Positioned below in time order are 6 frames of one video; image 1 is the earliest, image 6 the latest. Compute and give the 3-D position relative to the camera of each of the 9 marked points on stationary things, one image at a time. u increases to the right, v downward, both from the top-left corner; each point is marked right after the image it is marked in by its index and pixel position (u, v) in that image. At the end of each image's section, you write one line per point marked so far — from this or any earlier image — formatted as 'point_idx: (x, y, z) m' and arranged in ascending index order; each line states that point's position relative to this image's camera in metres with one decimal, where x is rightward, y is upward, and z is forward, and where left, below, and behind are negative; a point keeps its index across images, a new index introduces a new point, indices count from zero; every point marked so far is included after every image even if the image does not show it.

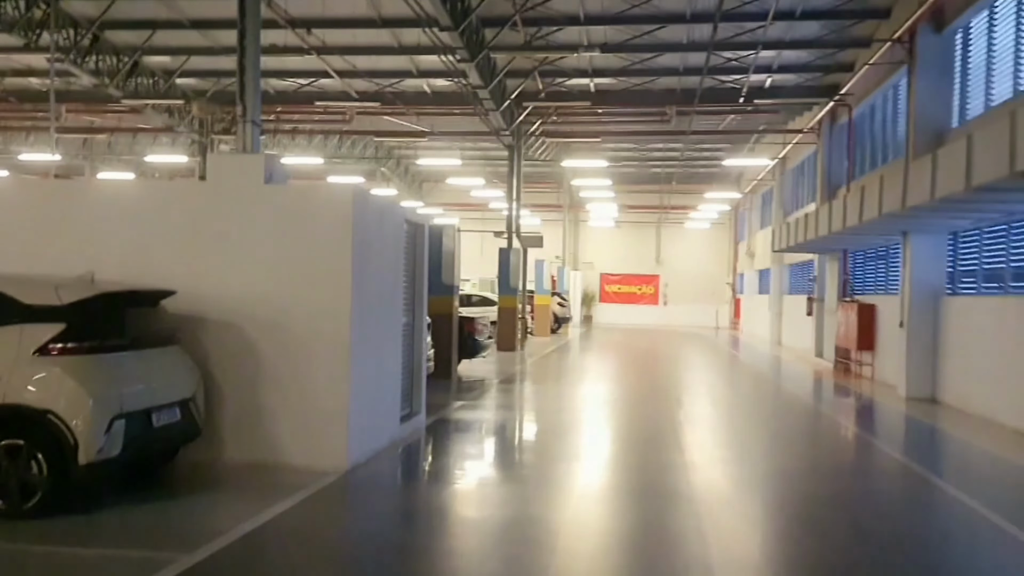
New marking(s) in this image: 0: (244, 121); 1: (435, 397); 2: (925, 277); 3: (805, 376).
0: (-2.3, +1.4, +8.1) m
1: (-1.0, -1.4, +12.1) m
2: (+5.6, +0.2, +12.9) m
3: (+5.5, -1.6, +18.0) m
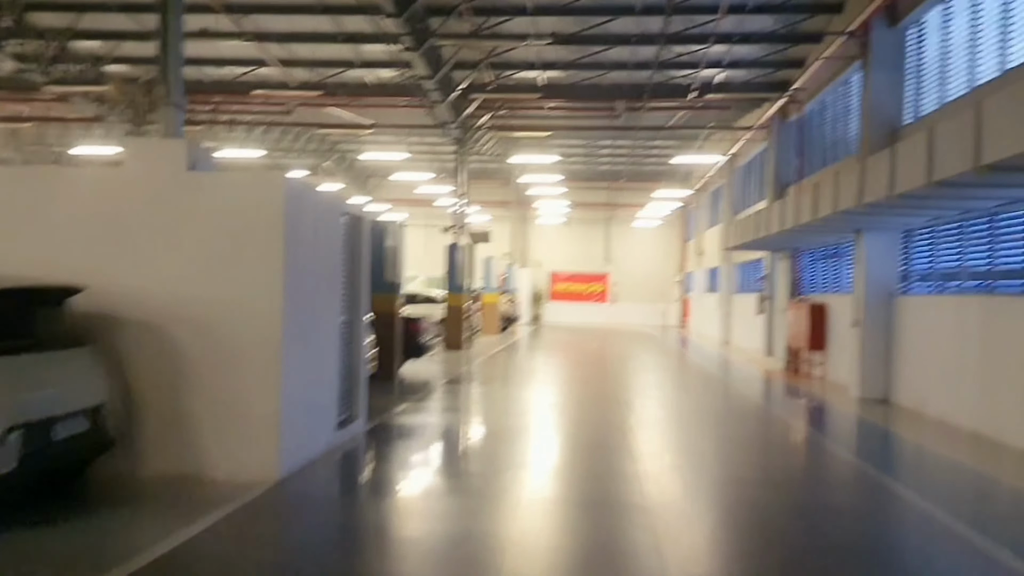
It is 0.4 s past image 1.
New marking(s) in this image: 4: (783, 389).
0: (-2.7, +1.4, +7.5) m
1: (-1.6, -1.4, +11.6) m
2: (+4.9, +0.2, +12.7) m
3: (+4.5, -1.6, +17.8) m
4: (+4.4, -1.7, +15.7) m
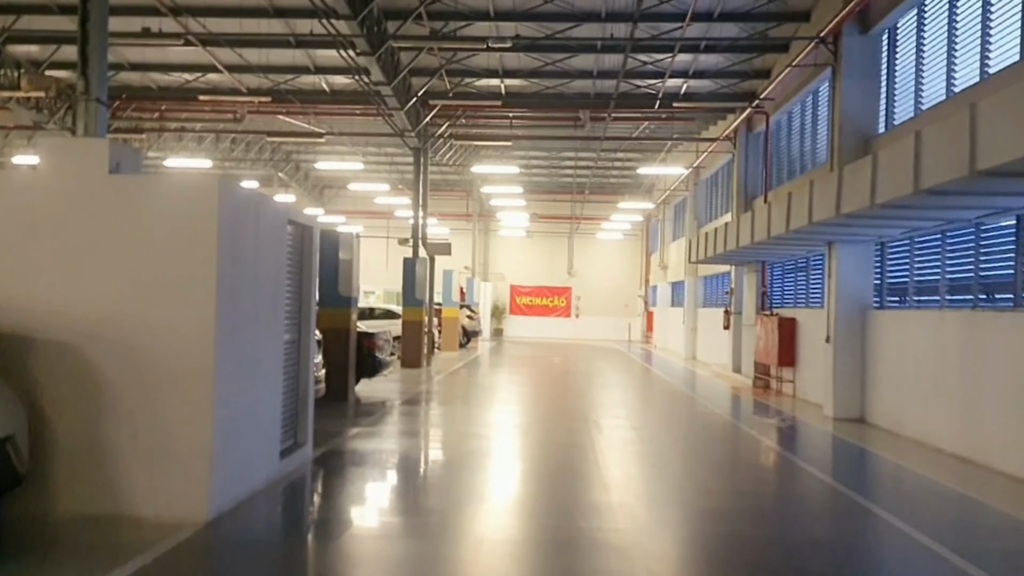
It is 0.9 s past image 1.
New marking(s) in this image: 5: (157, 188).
0: (-3.0, +1.3, +6.7) m
1: (-2.1, -1.5, +10.9) m
2: (+4.4, 0.0, +12.3) m
3: (+3.8, -1.9, +17.3) m
4: (+3.8, -1.9, +15.2) m
5: (-2.3, +0.6, +6.1) m
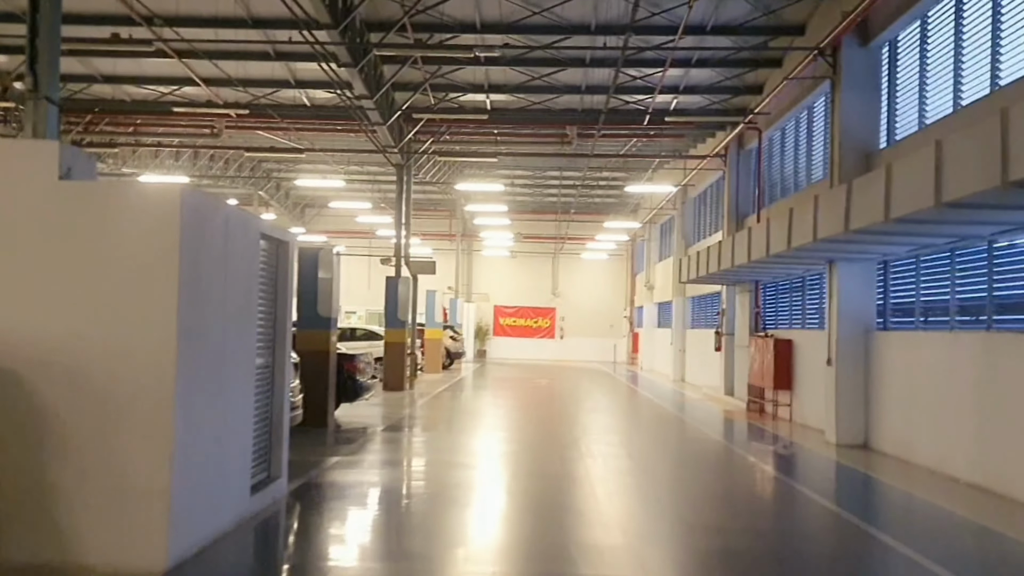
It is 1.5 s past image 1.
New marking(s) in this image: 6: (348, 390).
0: (-3.0, +1.2, +6.2) m
1: (-2.2, -1.7, +10.3) m
2: (+4.2, -0.3, +11.8) m
3: (+3.5, -2.2, +16.8) m
4: (+3.6, -2.2, +14.7) m
5: (-2.3, +0.5, +5.5) m
6: (-2.2, -1.4, +12.7) m
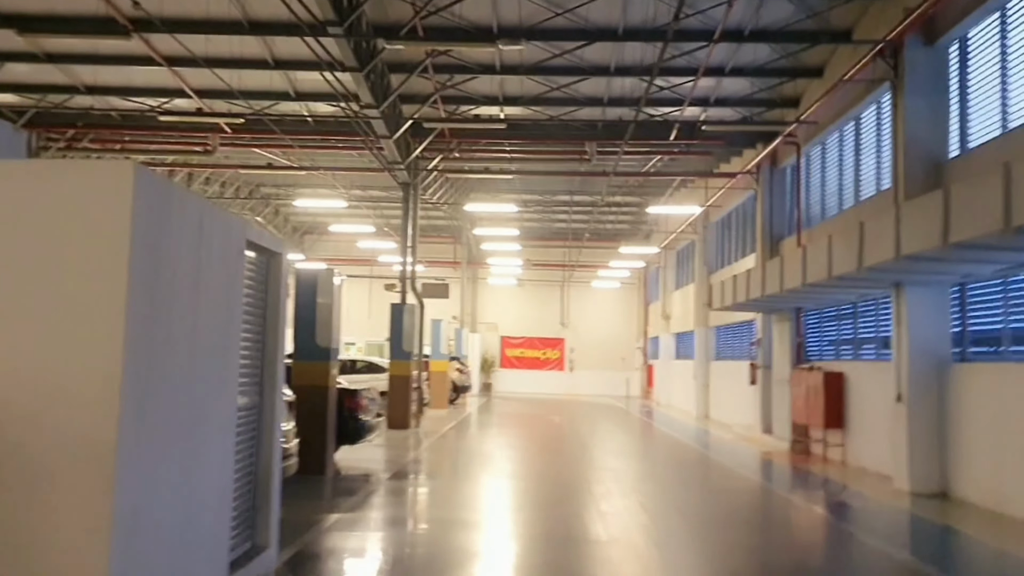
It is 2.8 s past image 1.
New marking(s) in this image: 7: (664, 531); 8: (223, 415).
0: (-2.8, +1.1, +4.8) m
1: (-1.9, -2.0, +8.8) m
2: (+4.5, -0.6, +10.4) m
3: (+3.8, -2.7, +15.3) m
4: (+3.9, -2.6, +13.2) m
5: (-2.0, +0.4, +4.1) m
6: (-1.9, -1.7, +11.2) m
7: (+1.4, -2.3, +9.0) m
8: (-1.6, -0.7, +5.3) m
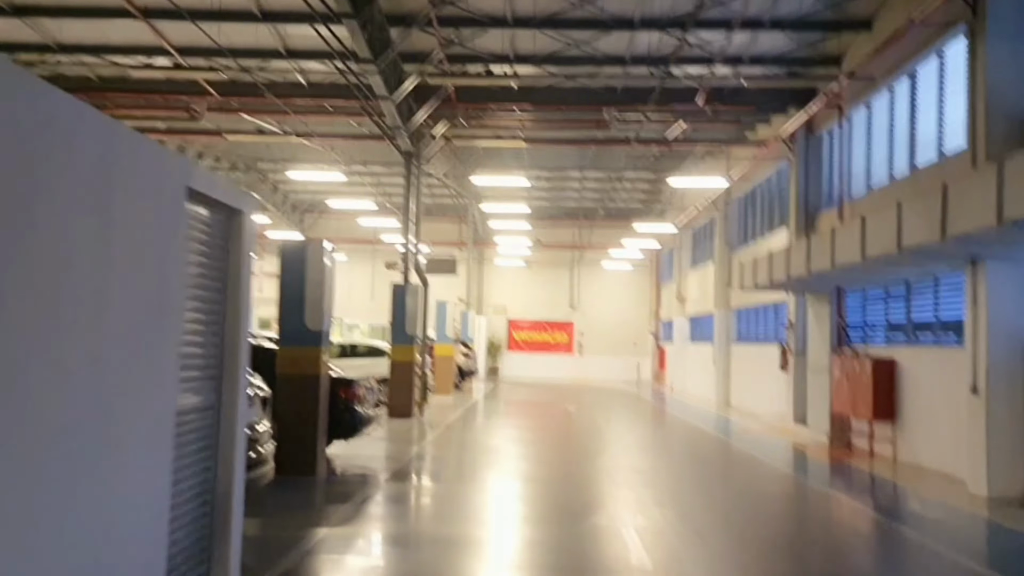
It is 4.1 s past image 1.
0: (-2.6, +1.2, +3.5) m
1: (-1.8, -1.8, +7.5) m
2: (+4.6, -0.3, +9.0) m
3: (+4.0, -2.4, +14.0) m
4: (+4.1, -2.3, +11.9) m
5: (-1.9, +0.6, +2.8) m
6: (-1.7, -1.4, +9.9) m
7: (+1.6, -2.1, +7.7) m
8: (-1.4, -0.6, +4.0) m
